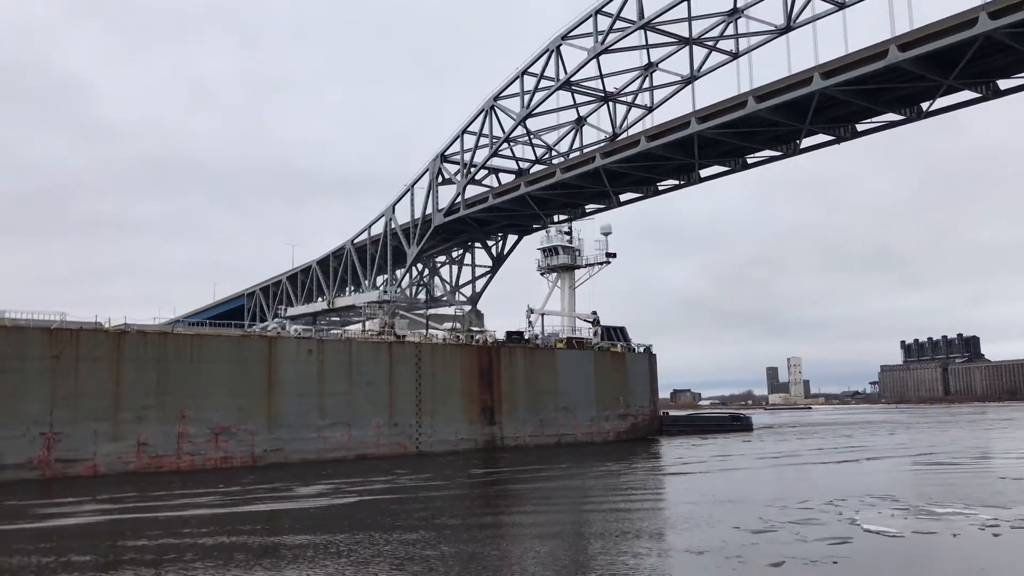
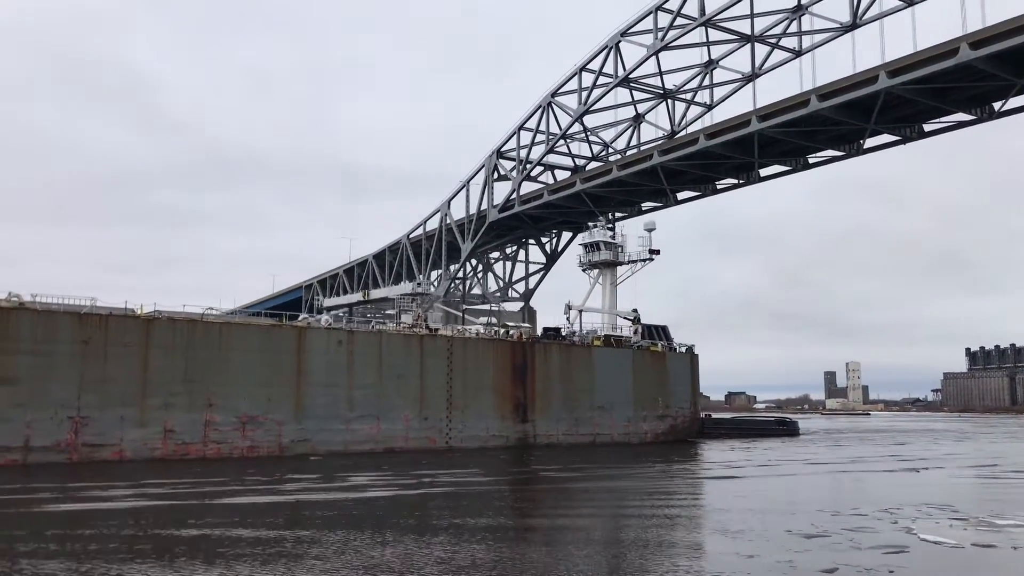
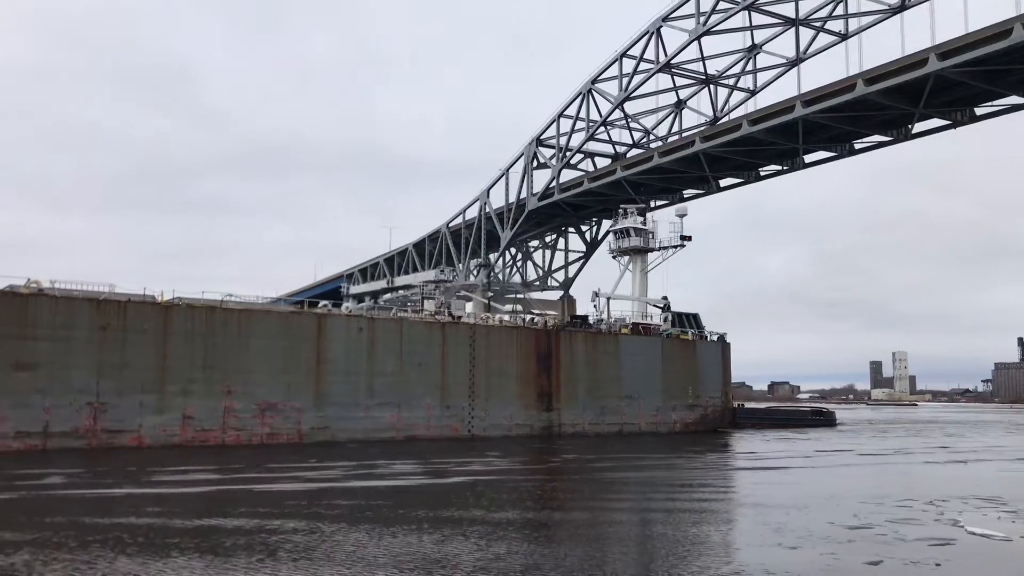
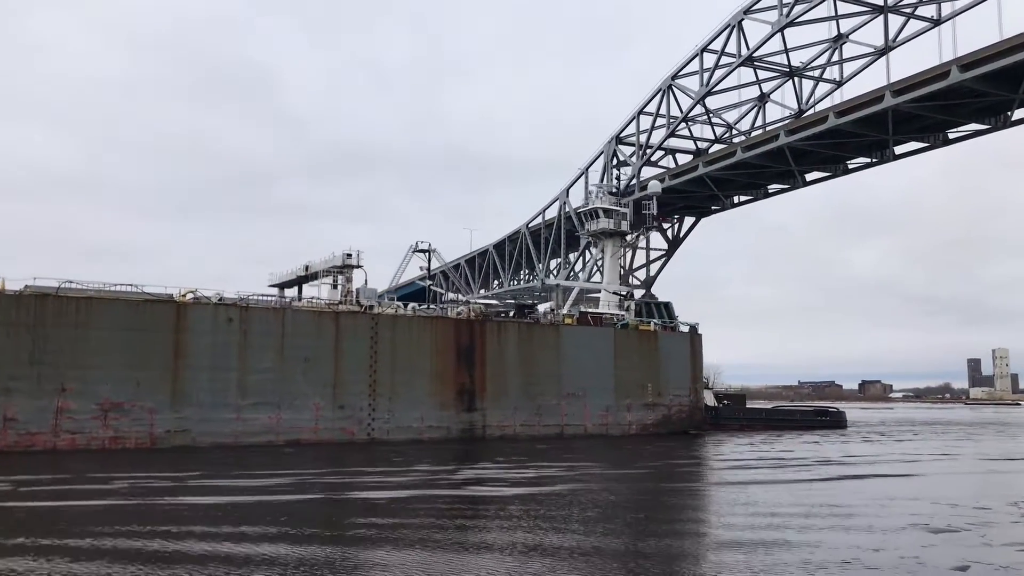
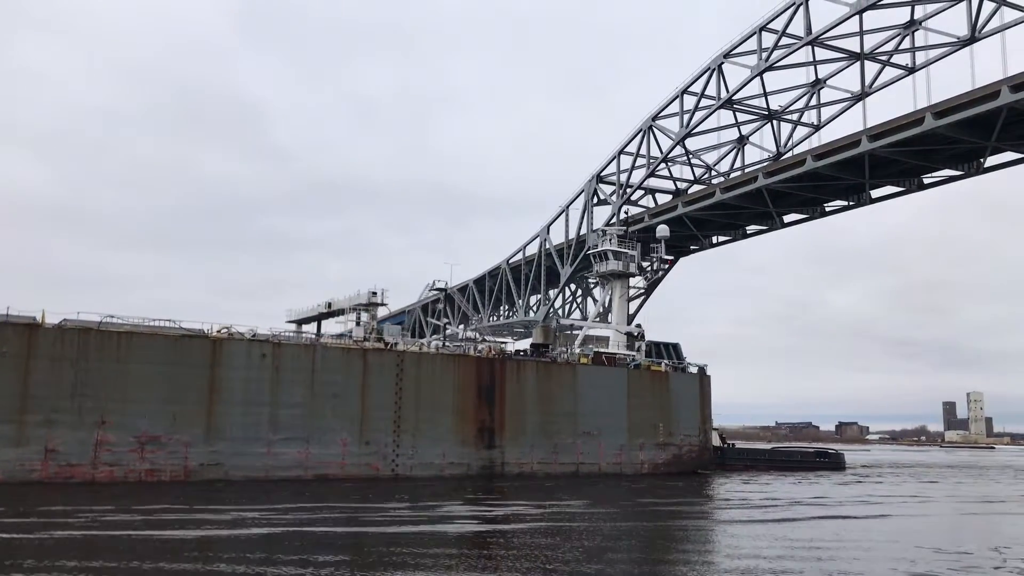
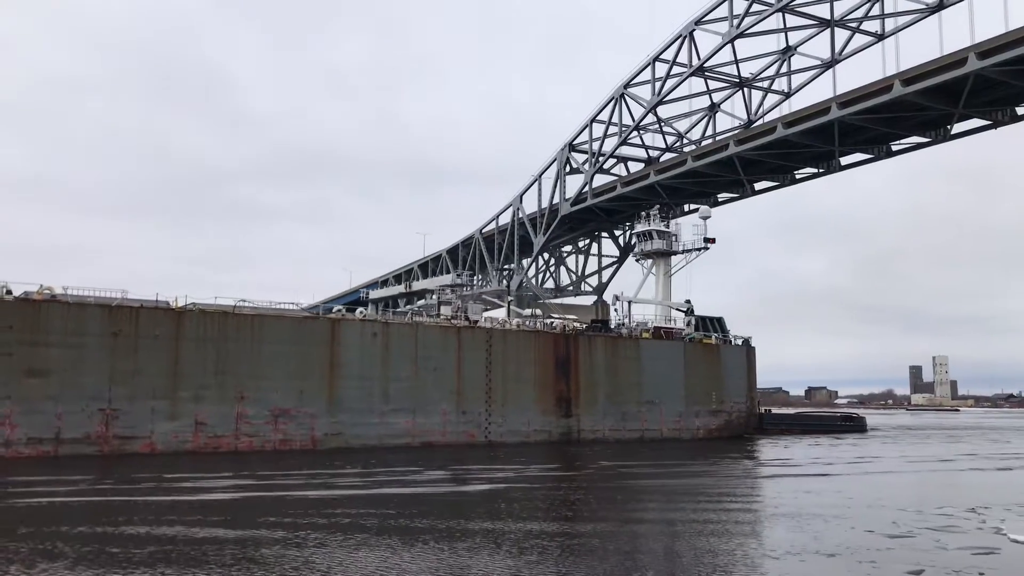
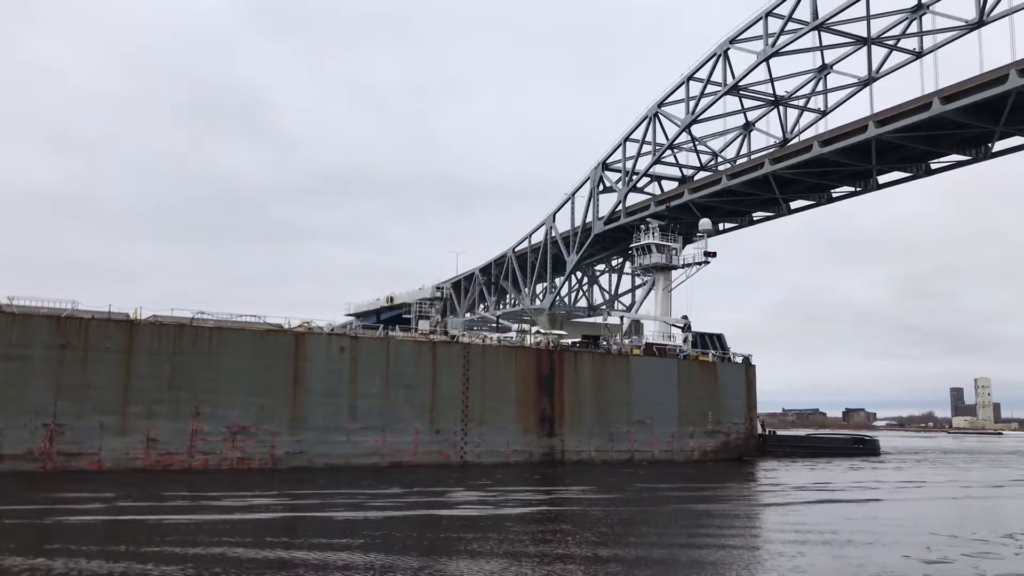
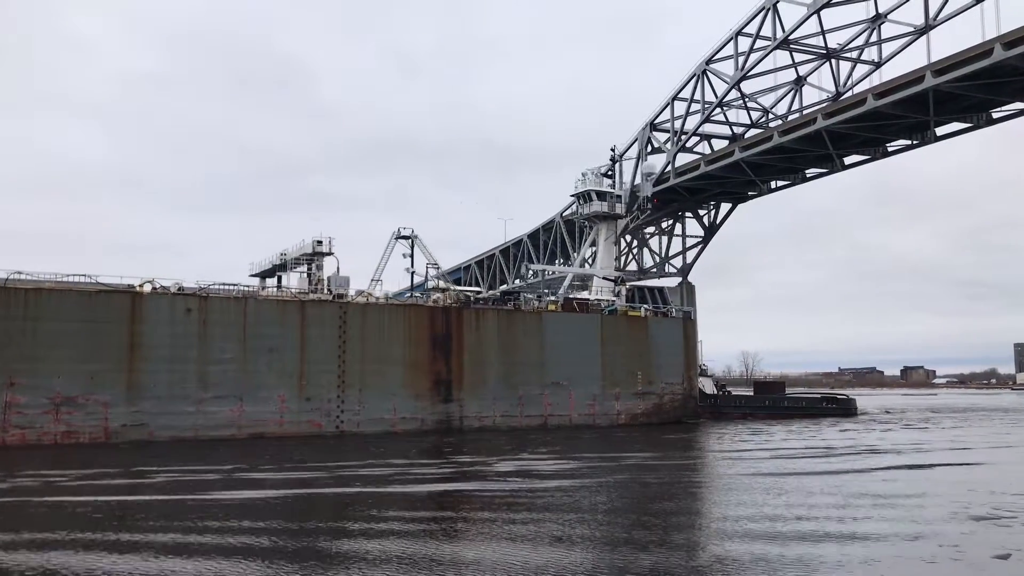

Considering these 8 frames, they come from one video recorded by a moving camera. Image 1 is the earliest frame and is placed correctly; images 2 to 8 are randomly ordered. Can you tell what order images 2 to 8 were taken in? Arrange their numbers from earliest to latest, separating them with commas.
2, 3, 6, 7, 5, 4, 8
